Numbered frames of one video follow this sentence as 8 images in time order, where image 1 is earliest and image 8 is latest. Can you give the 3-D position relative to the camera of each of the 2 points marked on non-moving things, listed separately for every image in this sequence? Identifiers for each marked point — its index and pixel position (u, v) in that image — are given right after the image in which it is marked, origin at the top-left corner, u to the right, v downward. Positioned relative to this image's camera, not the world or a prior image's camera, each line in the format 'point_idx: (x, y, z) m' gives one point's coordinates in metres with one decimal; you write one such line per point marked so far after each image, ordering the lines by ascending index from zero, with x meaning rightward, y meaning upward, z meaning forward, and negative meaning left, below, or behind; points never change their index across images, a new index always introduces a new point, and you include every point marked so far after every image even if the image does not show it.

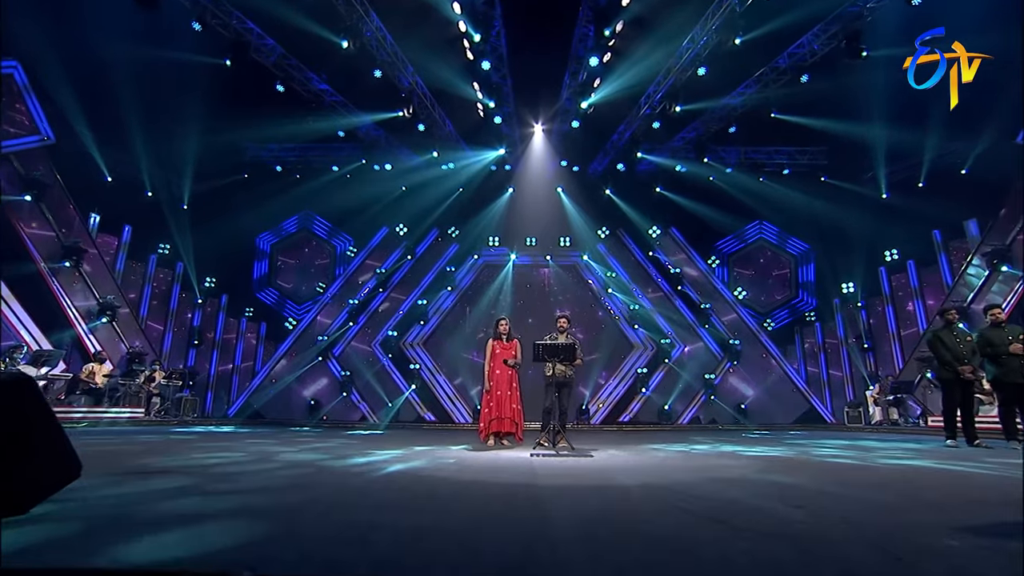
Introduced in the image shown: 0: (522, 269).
0: (+0.2, +0.4, +11.2) m
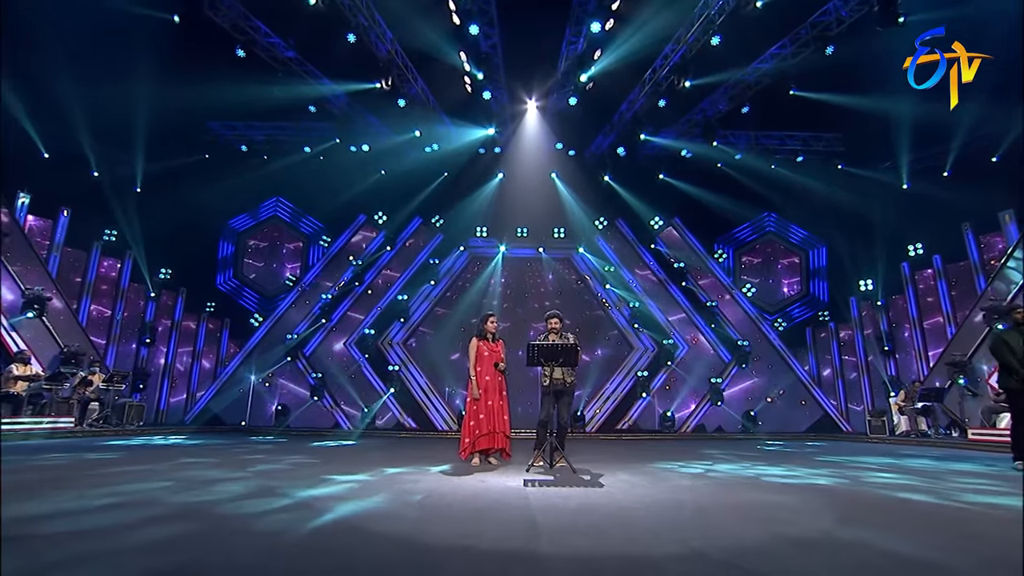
0: (0.0, +0.5, +10.2) m
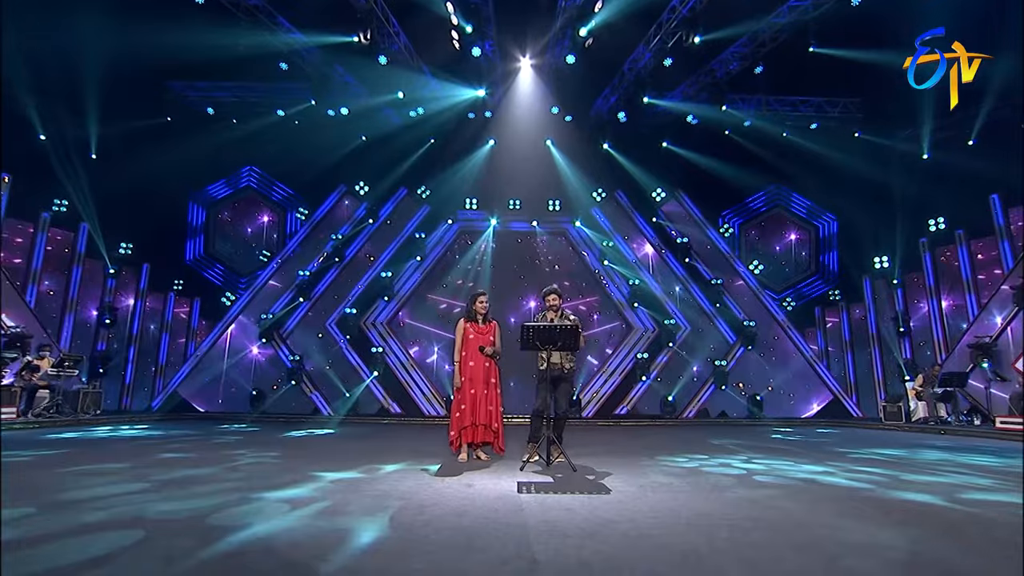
0: (-0.1, +0.9, +9.5) m
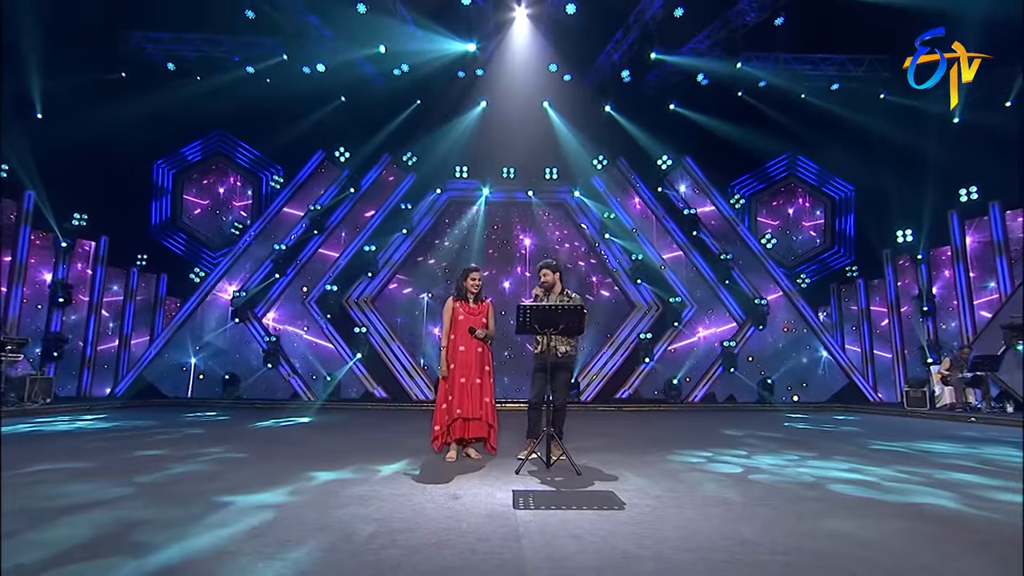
0: (-0.2, +1.2, +8.8) m
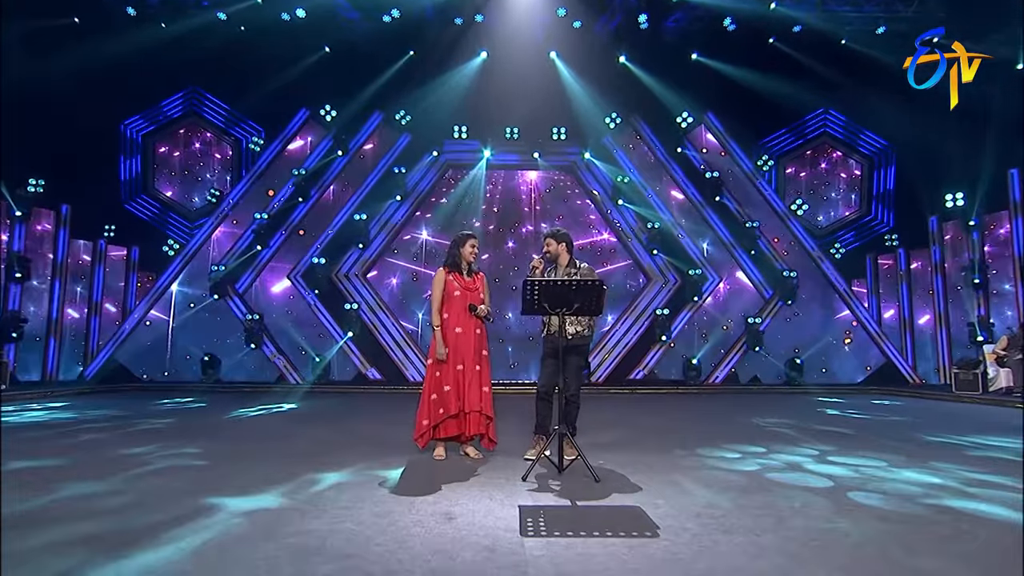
0: (-0.2, +1.6, +8.0) m
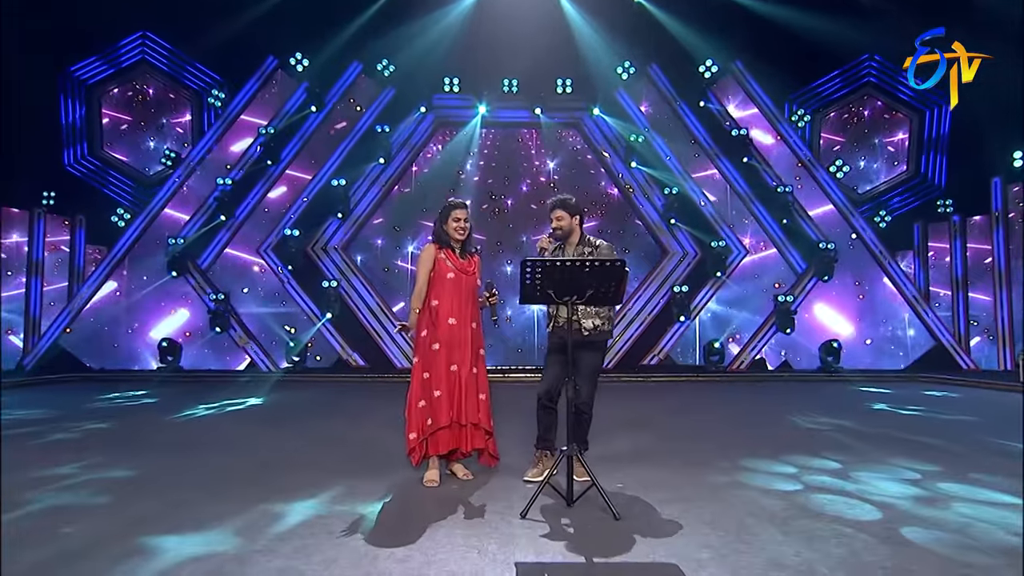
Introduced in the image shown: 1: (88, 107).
0: (-0.2, +1.9, +7.0) m
1: (-5.0, +2.1, +6.8) m
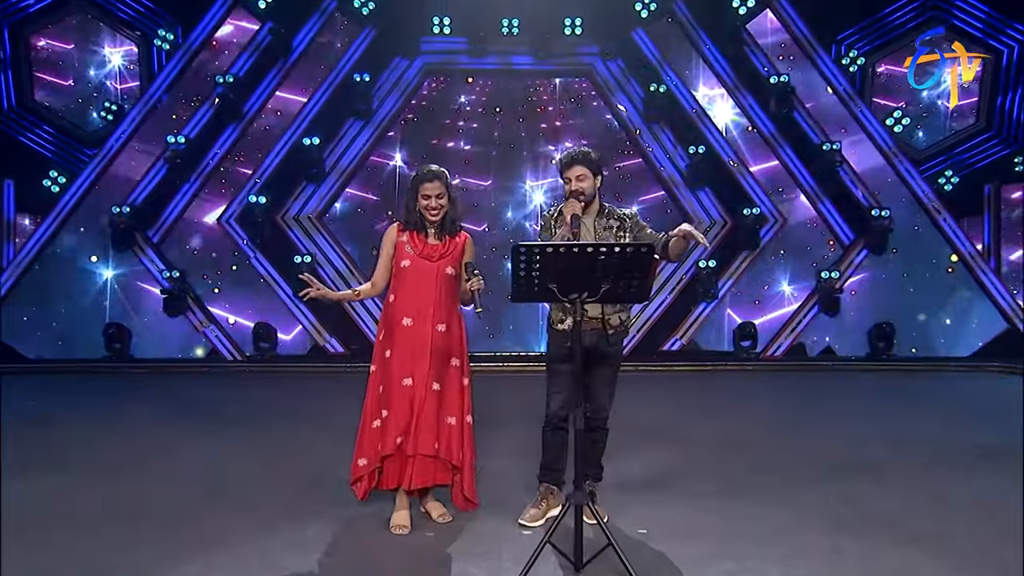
0: (-0.2, +2.2, +6.0) m
1: (-5.0, +2.3, +5.7) m
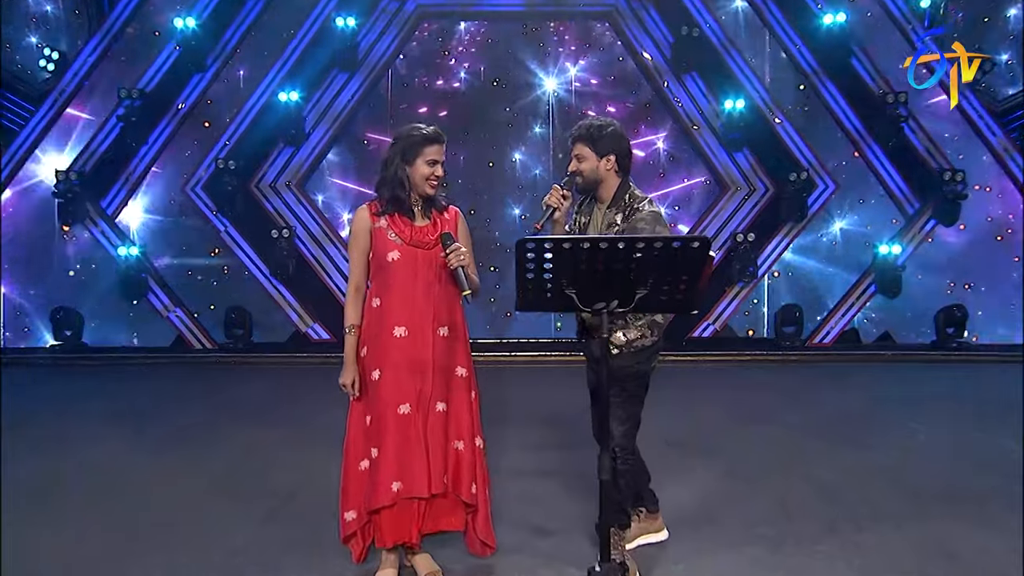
0: (-0.1, +2.4, +5.1) m
1: (-4.9, +2.5, +4.9) m
